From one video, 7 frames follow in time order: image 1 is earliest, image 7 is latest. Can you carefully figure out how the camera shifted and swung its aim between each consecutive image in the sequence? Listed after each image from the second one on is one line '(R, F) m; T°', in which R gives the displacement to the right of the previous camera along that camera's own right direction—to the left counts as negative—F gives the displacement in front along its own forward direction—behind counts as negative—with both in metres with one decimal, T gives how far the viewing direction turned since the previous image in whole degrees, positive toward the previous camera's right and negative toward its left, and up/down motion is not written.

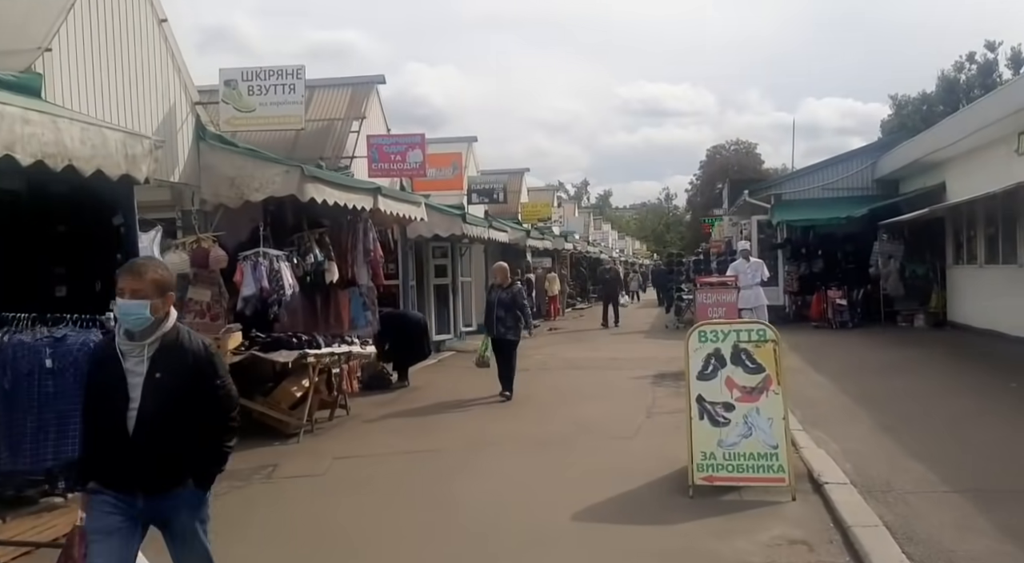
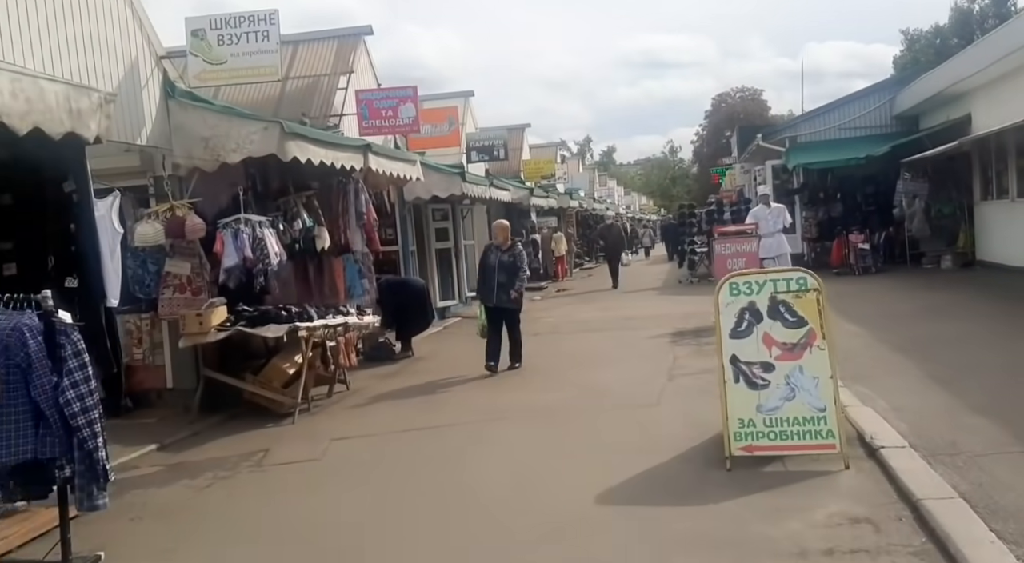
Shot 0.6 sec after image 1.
(0.0, +0.9) m; -1°
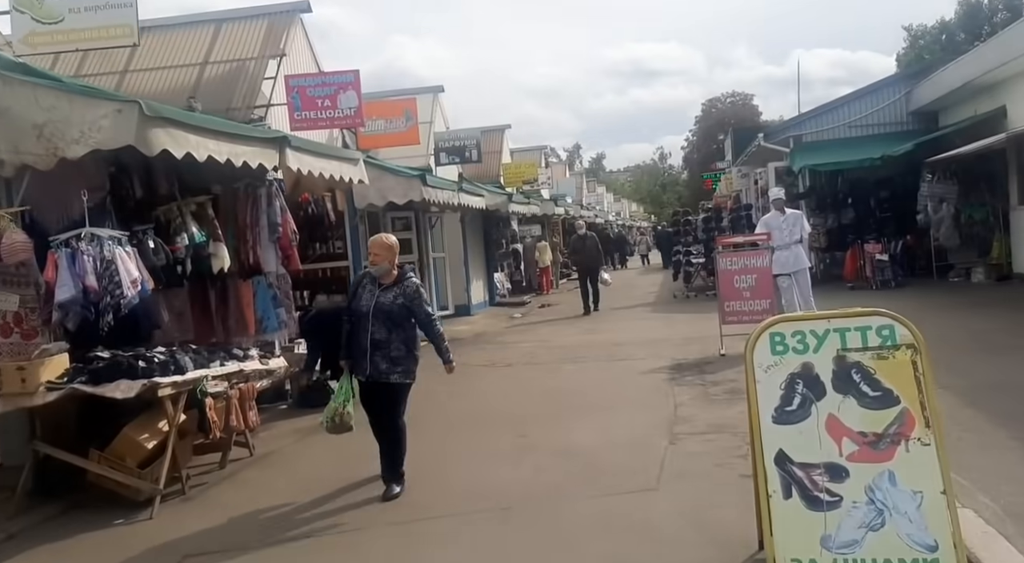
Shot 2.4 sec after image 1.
(+0.3, +2.5) m; +1°
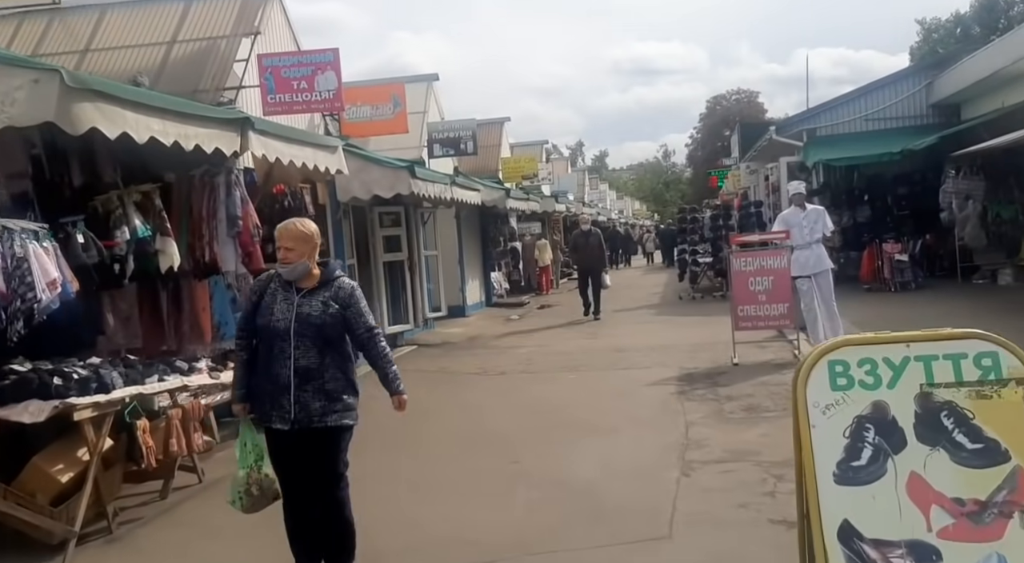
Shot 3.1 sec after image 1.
(+0.1, +1.1) m; 0°
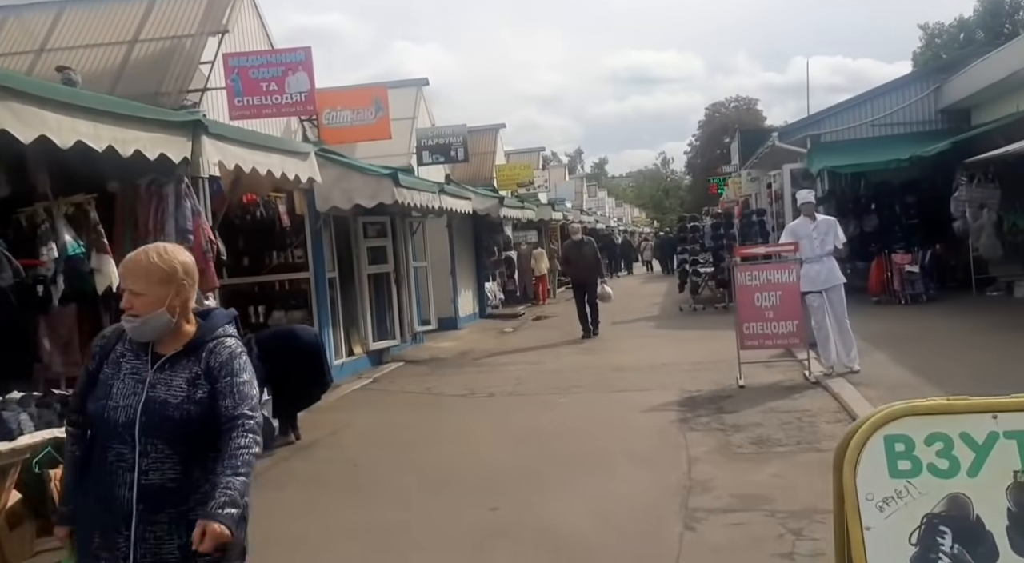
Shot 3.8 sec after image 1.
(+0.1, +0.8) m; 0°
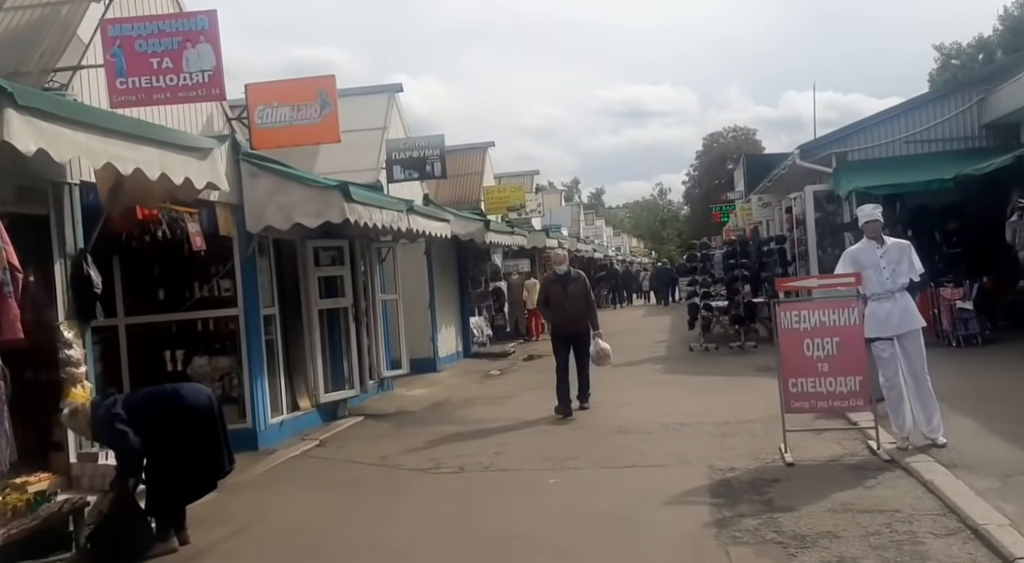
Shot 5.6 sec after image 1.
(+0.2, +2.6) m; 0°
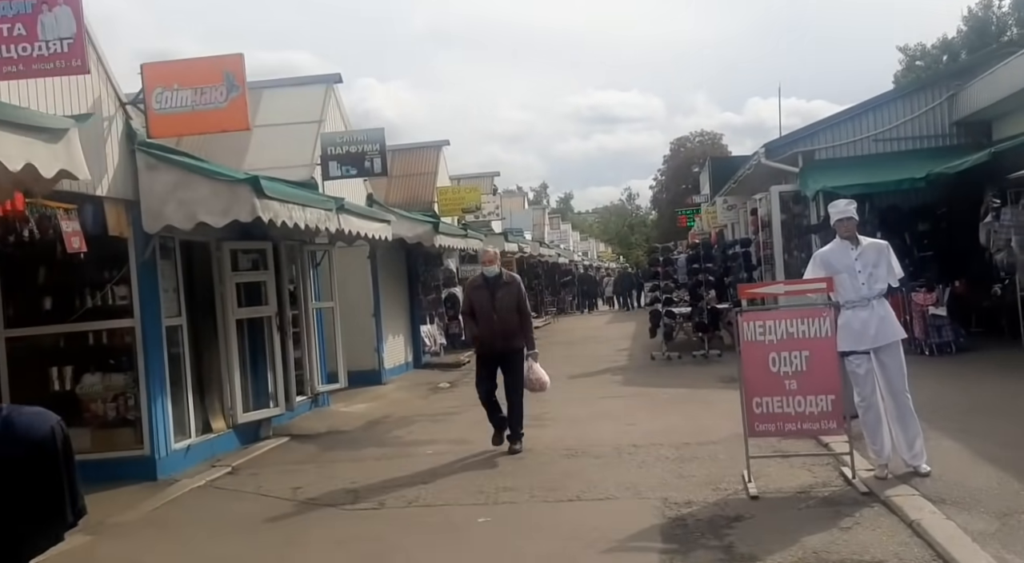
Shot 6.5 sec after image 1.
(+0.3, +1.1) m; +2°
